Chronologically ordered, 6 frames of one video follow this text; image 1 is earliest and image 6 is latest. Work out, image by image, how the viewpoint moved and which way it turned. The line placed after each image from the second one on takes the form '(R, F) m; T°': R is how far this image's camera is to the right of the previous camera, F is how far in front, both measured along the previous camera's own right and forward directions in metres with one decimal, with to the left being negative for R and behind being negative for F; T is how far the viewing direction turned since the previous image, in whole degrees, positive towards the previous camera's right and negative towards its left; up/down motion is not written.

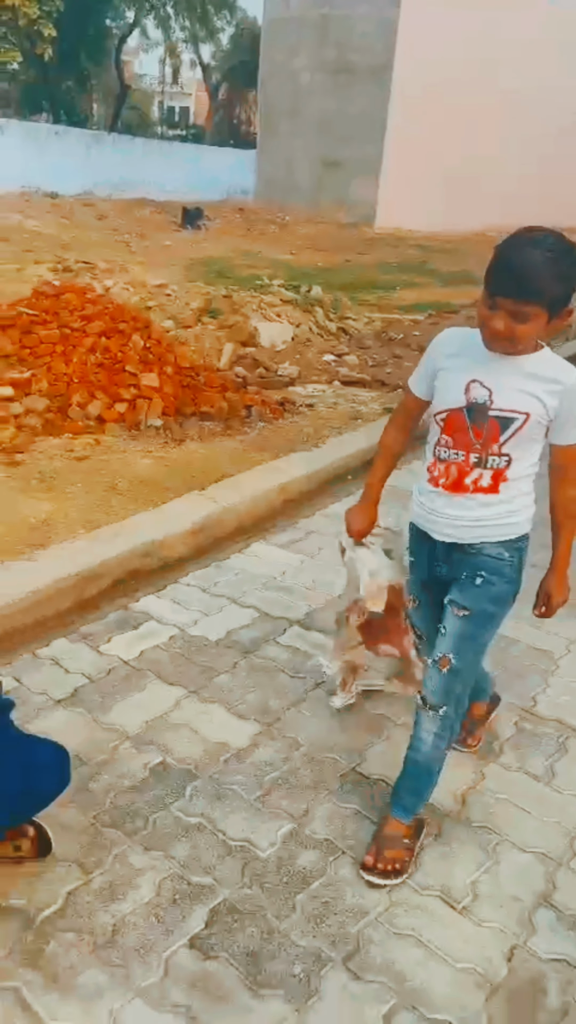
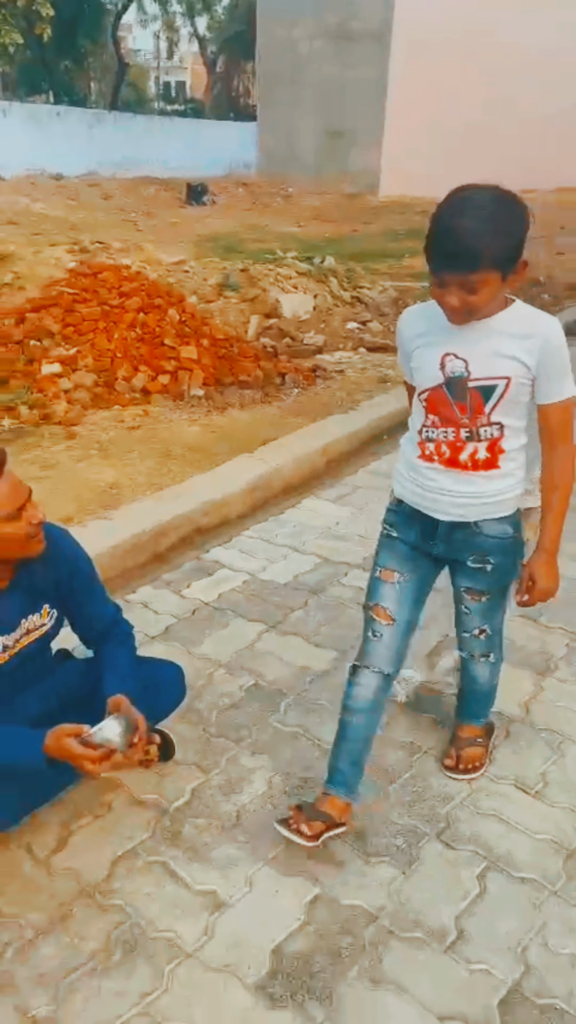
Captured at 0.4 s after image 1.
(-0.2, -0.3) m; -1°
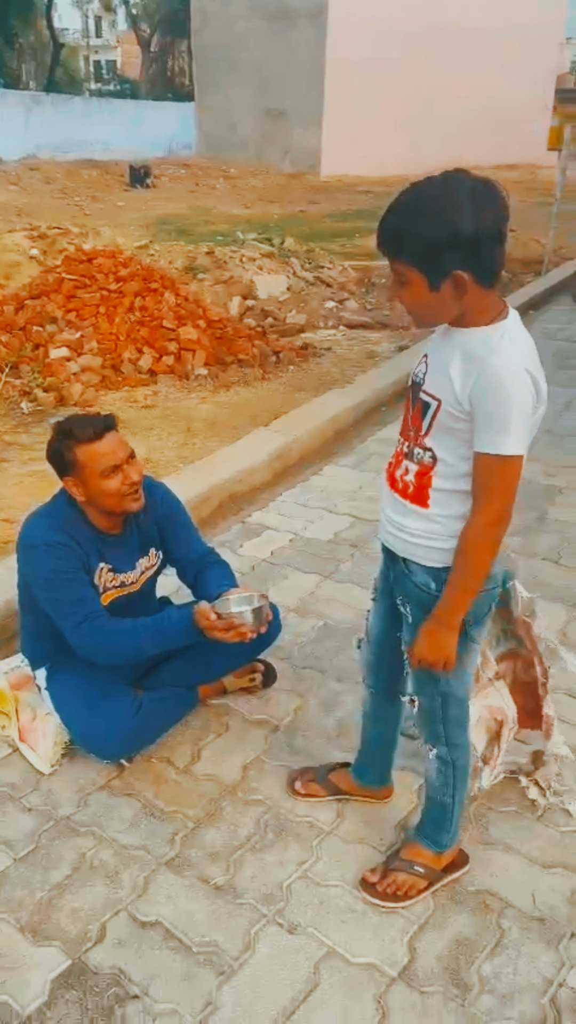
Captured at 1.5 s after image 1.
(-0.4, -0.3) m; +4°
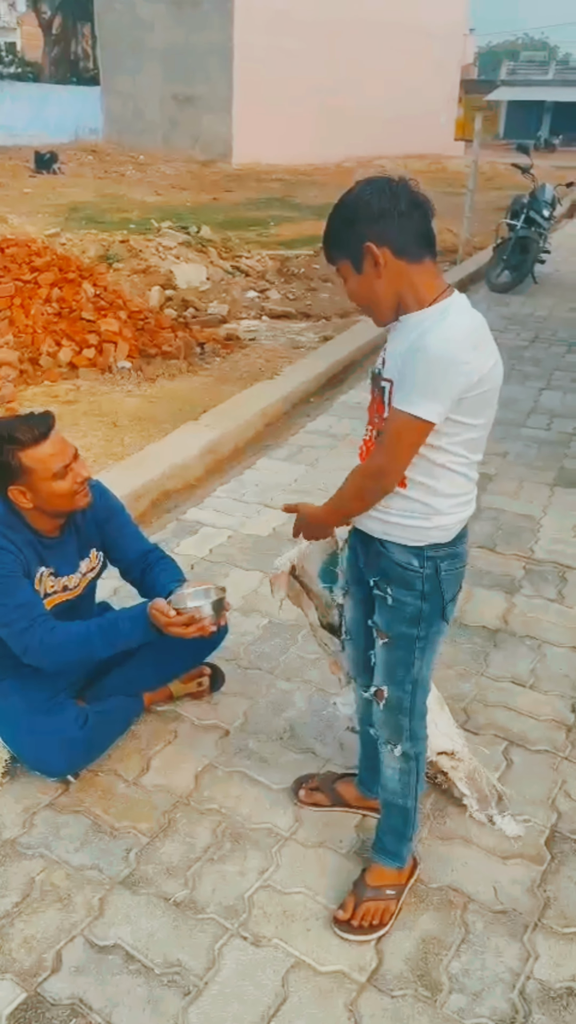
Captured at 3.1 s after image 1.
(-0.1, +0.1) m; +5°
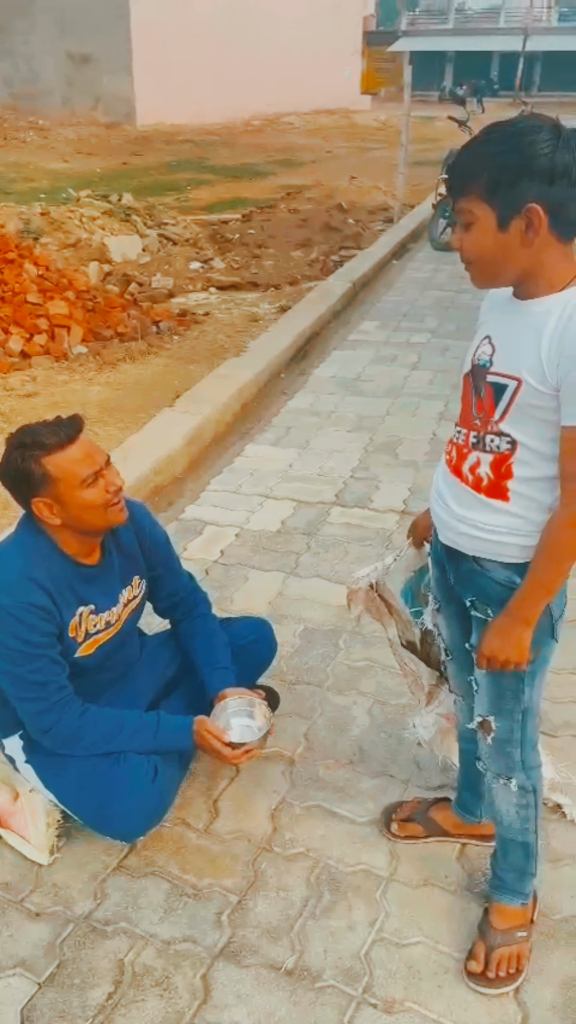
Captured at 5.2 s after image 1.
(-0.3, +0.2) m; +5°
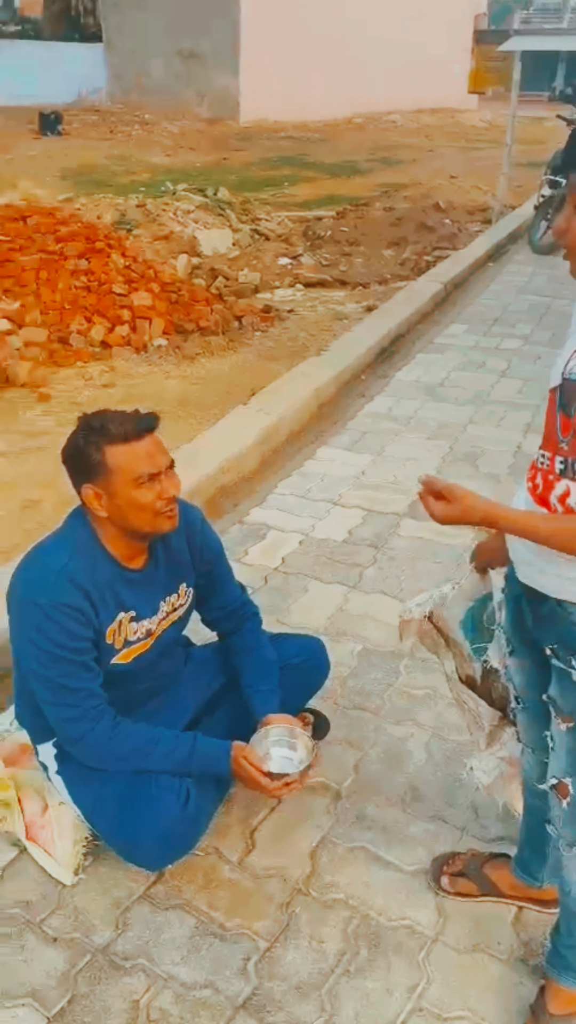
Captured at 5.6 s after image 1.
(0.0, +0.2) m; -5°
